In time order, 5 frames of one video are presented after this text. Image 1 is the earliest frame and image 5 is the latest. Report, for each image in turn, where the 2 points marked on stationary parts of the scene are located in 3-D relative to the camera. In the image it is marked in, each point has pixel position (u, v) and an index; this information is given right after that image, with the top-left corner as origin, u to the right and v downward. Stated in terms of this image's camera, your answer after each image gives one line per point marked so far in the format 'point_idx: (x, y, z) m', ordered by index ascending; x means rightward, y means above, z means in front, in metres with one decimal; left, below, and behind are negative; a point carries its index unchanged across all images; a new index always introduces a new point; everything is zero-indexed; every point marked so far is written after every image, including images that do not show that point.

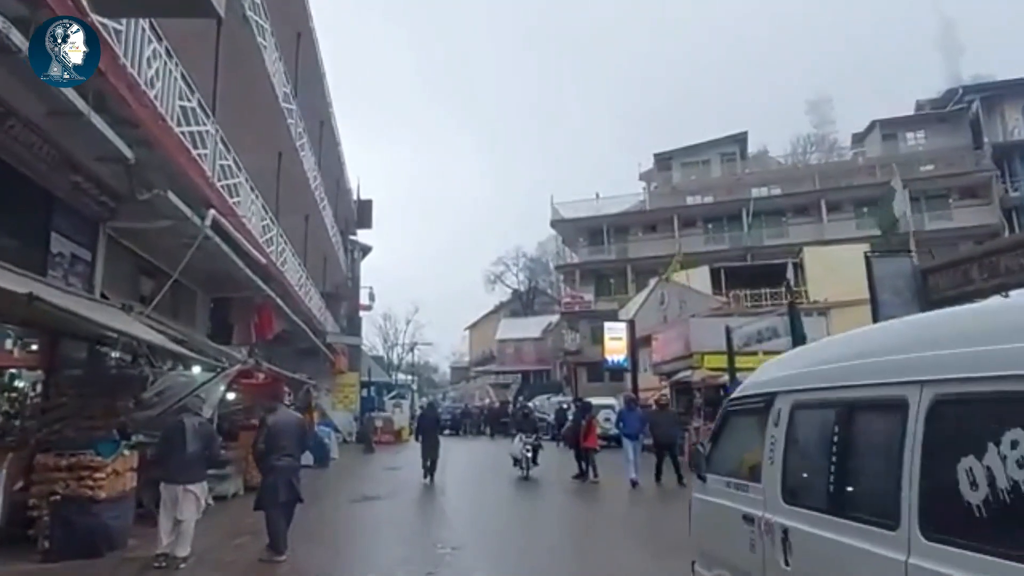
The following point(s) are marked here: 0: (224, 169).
0: (-5.5, +2.2, +13.5) m
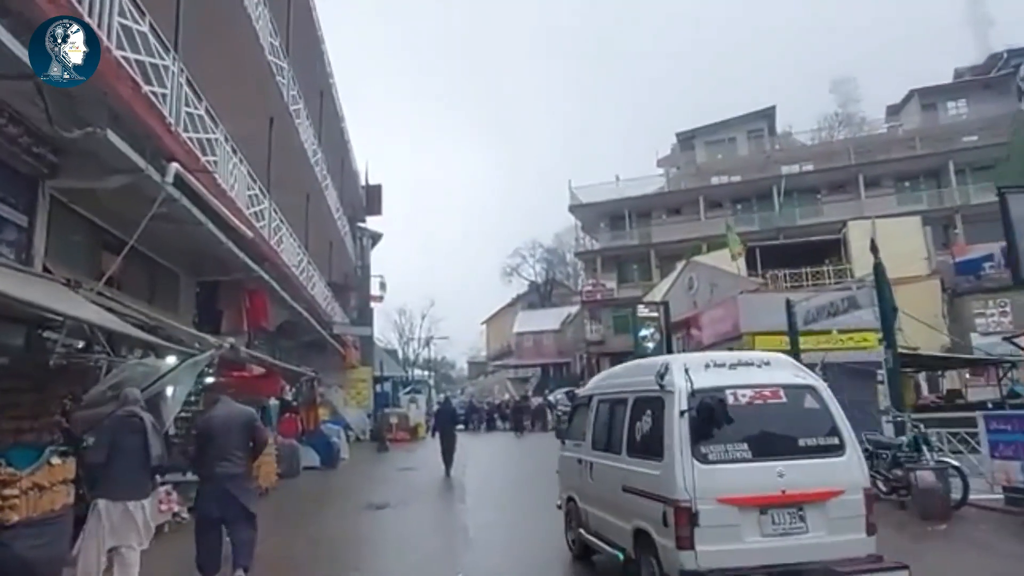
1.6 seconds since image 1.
0: (-5.1, +2.7, +11.3) m
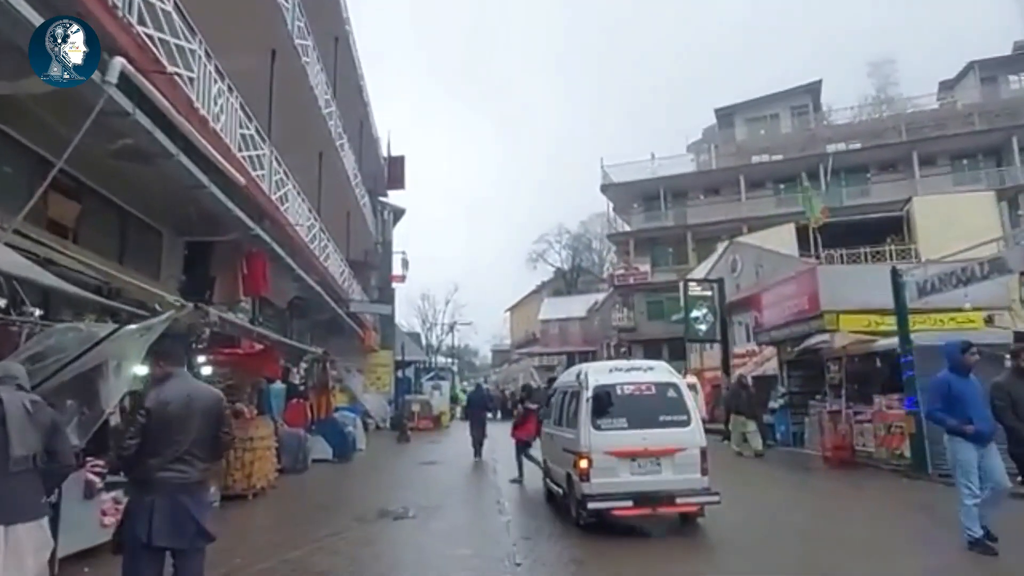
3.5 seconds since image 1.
0: (-4.4, +3.3, +8.8) m
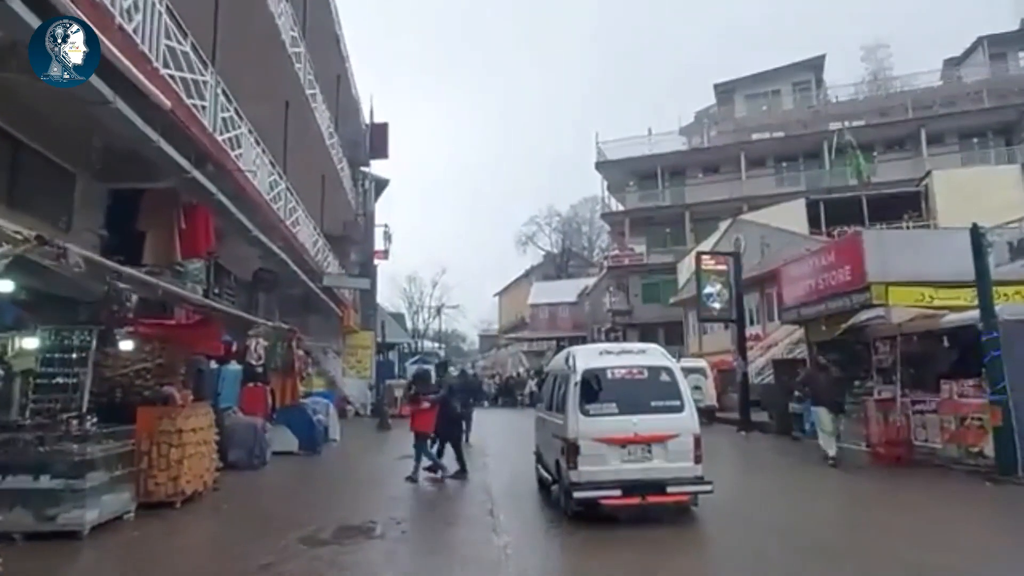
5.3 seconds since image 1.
0: (-4.3, +3.9, +6.2) m
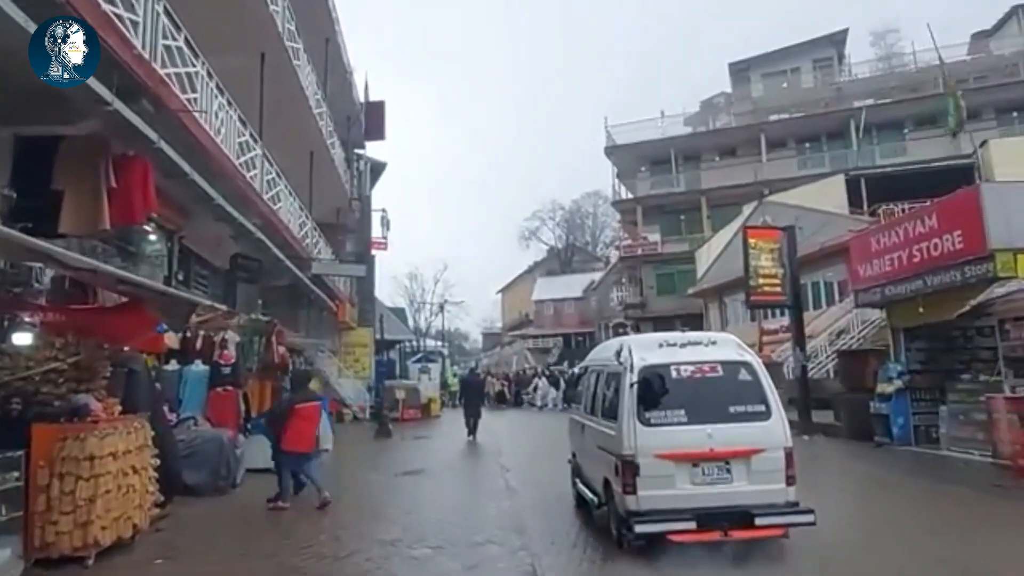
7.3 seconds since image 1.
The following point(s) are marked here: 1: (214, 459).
0: (-3.9, +4.2, +3.4) m
1: (-4.6, -2.7, +11.0) m
